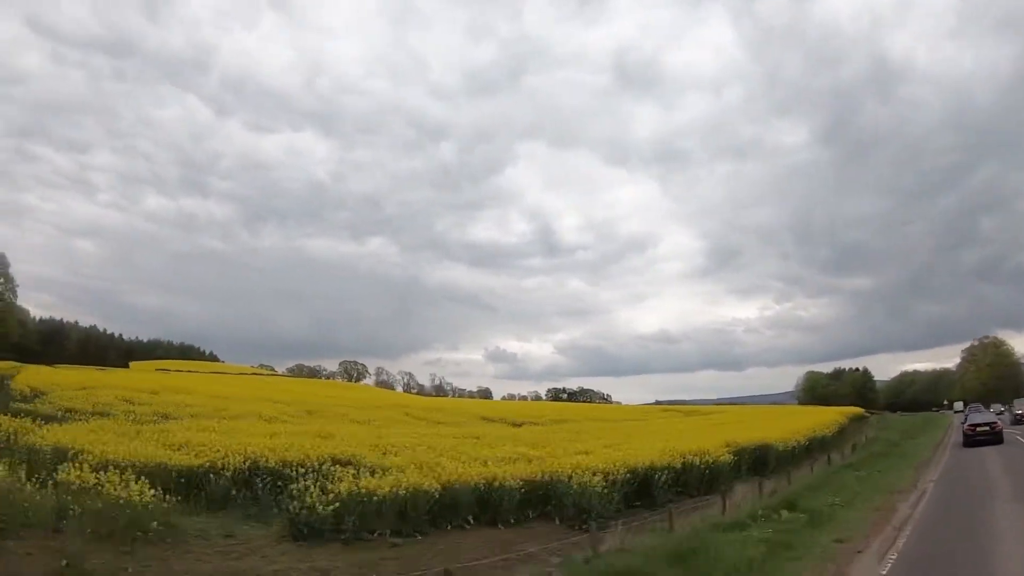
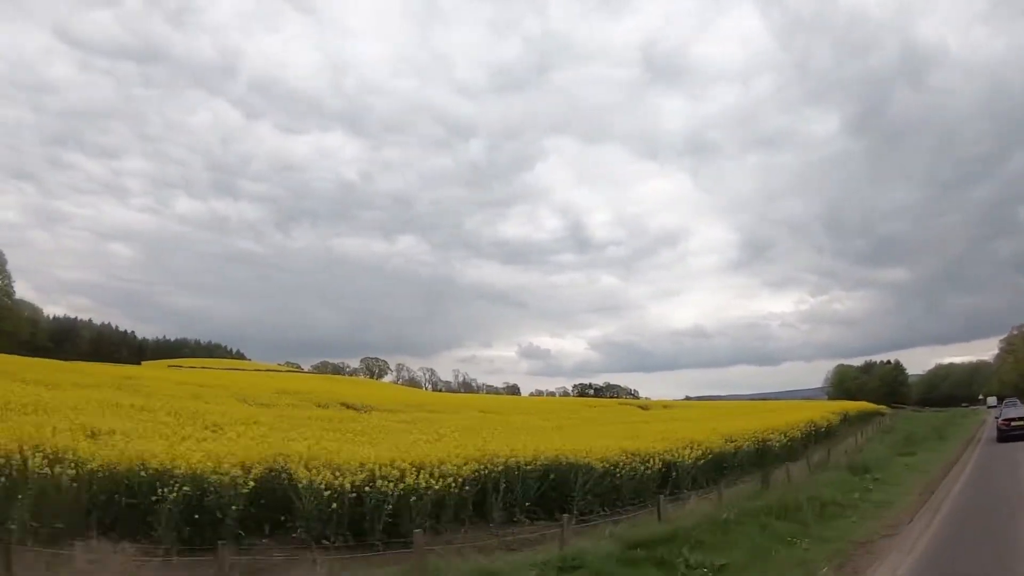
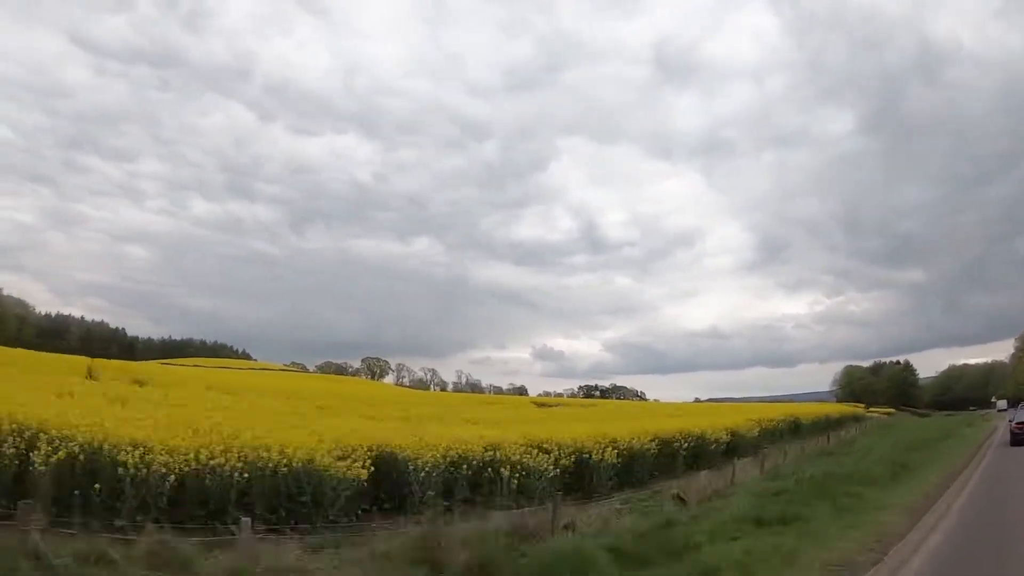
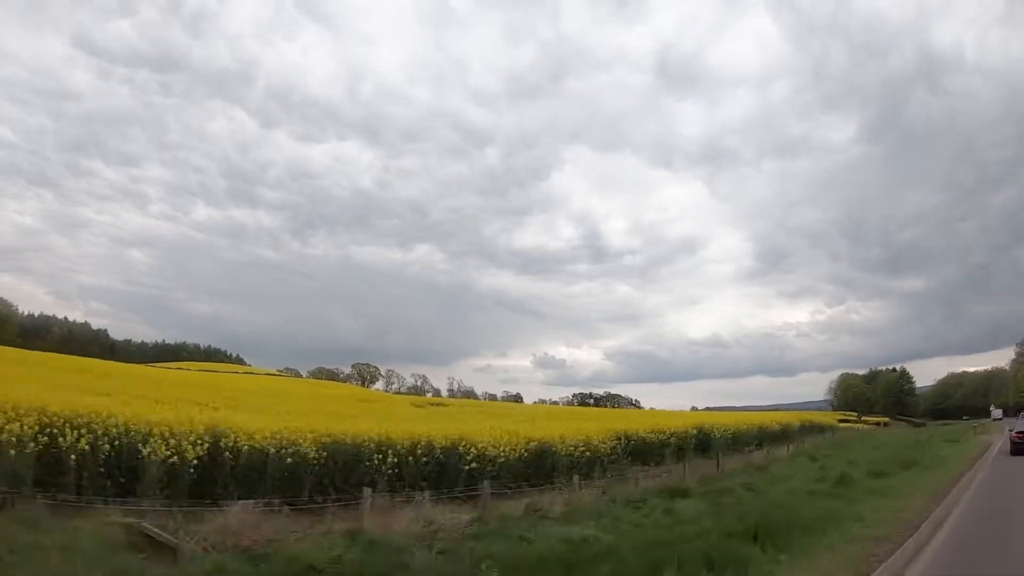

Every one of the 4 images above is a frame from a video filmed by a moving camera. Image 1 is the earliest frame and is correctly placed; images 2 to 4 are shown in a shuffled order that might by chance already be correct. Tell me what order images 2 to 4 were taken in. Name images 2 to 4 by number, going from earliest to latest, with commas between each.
2, 3, 4
